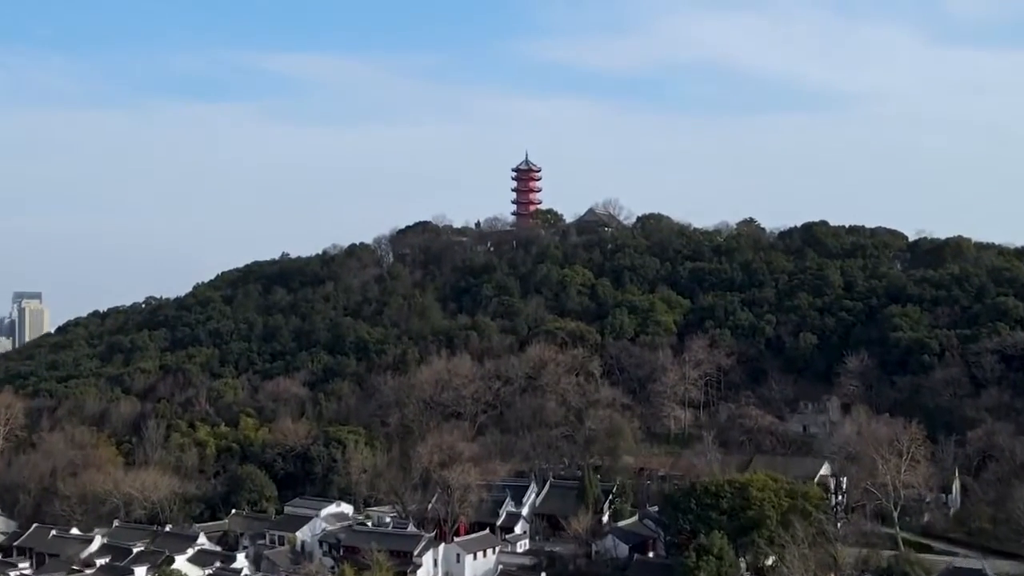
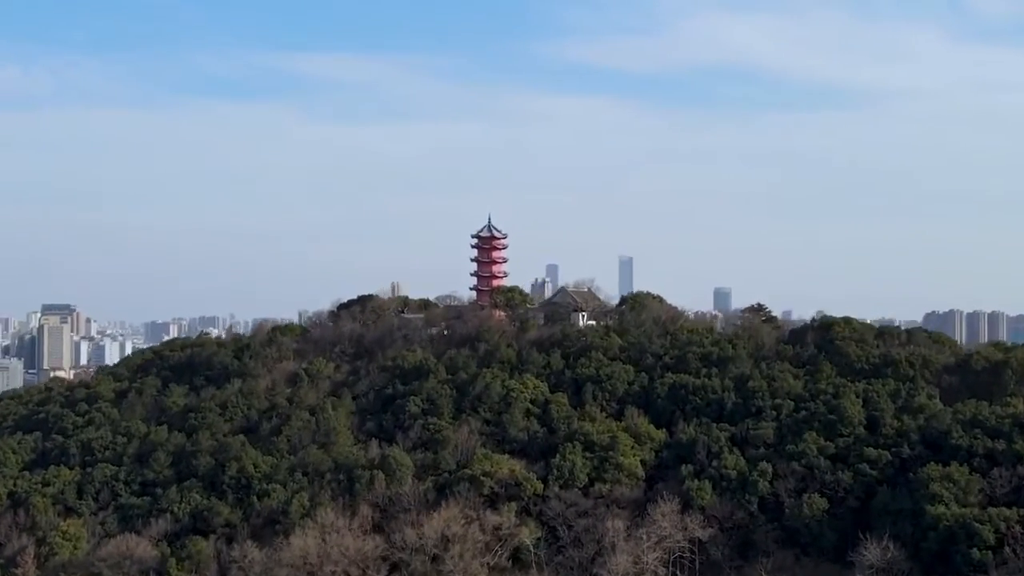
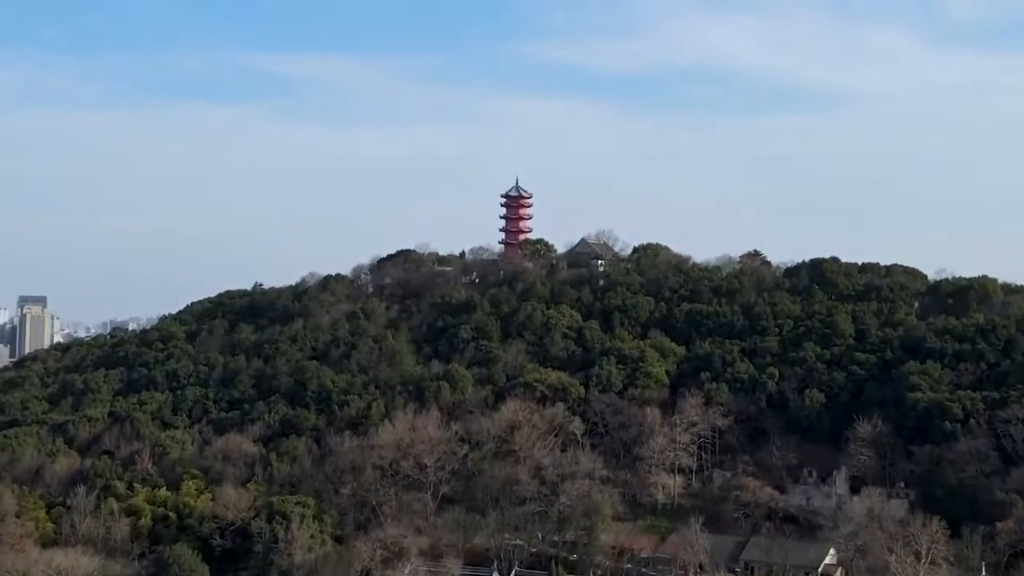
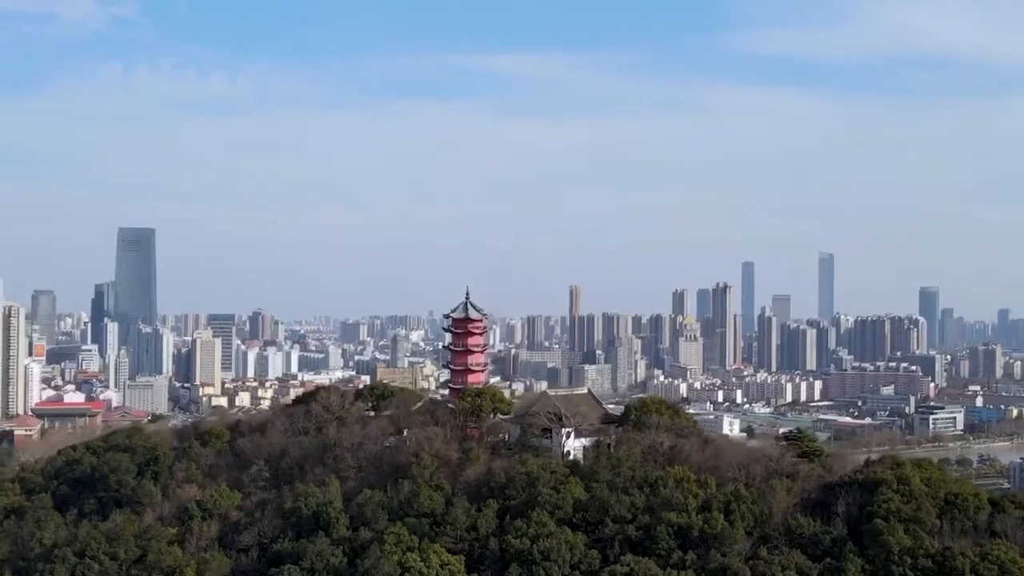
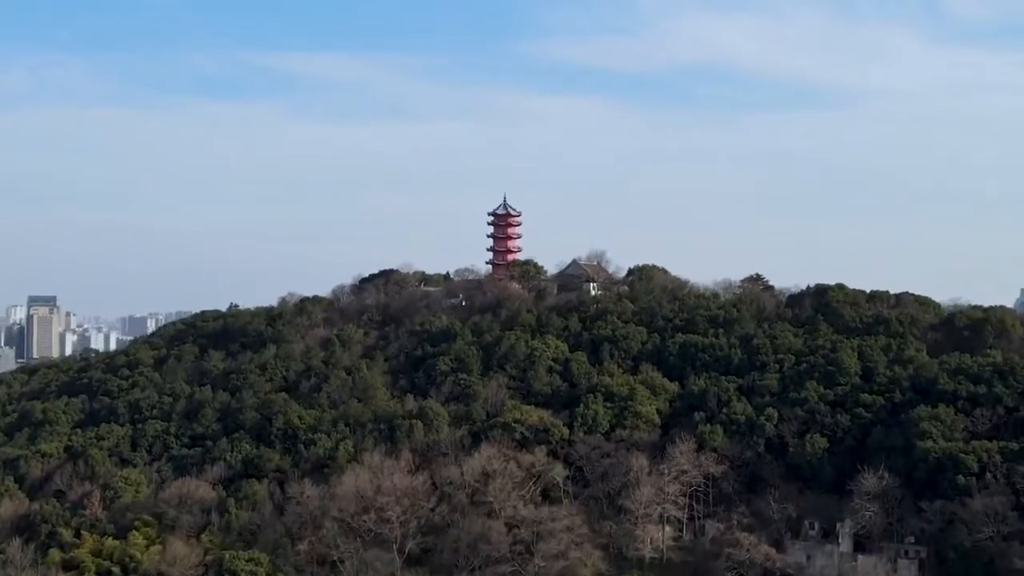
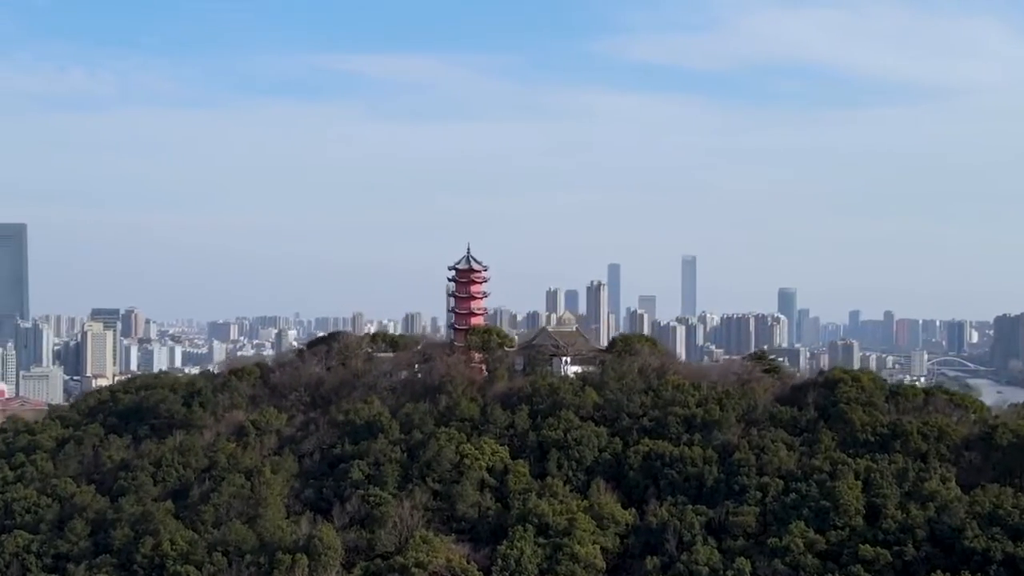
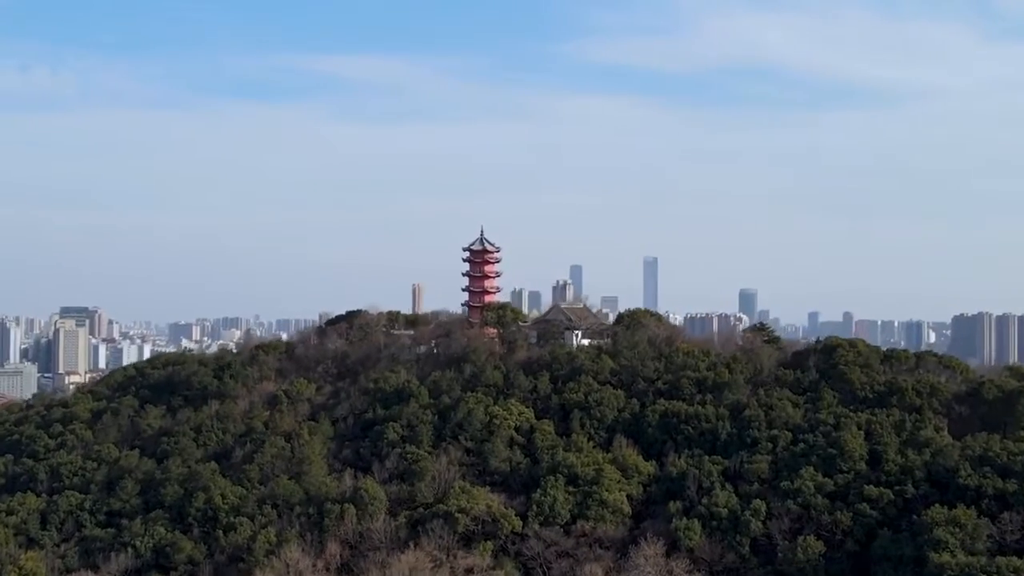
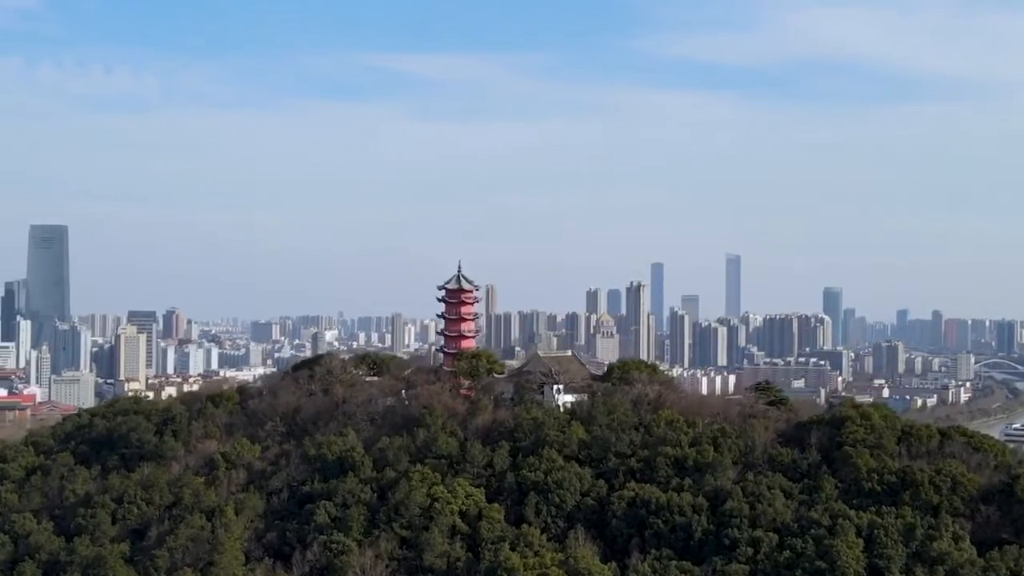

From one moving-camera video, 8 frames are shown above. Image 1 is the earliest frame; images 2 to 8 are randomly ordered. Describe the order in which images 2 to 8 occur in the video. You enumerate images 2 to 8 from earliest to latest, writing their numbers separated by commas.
3, 5, 2, 7, 6, 8, 4
